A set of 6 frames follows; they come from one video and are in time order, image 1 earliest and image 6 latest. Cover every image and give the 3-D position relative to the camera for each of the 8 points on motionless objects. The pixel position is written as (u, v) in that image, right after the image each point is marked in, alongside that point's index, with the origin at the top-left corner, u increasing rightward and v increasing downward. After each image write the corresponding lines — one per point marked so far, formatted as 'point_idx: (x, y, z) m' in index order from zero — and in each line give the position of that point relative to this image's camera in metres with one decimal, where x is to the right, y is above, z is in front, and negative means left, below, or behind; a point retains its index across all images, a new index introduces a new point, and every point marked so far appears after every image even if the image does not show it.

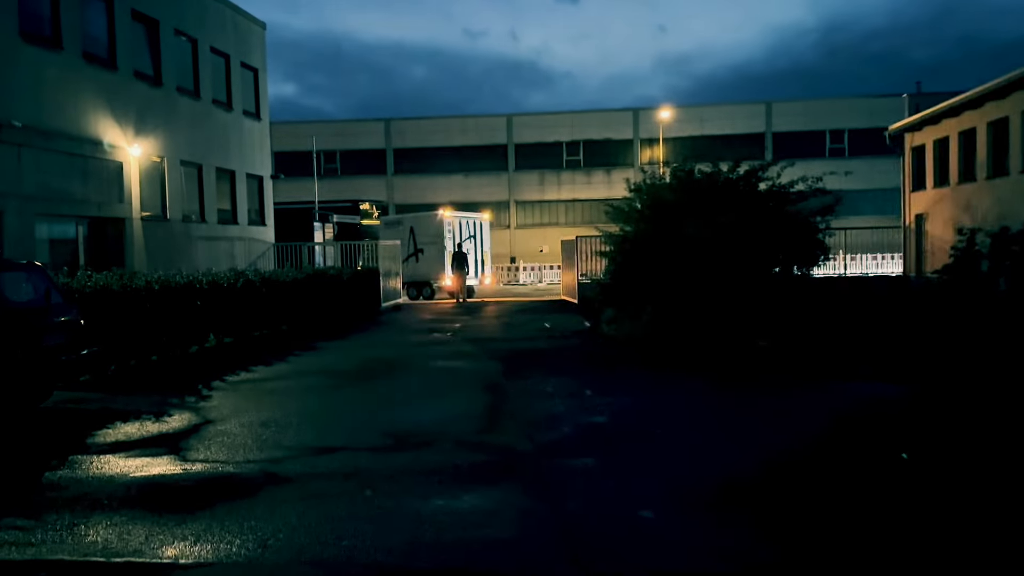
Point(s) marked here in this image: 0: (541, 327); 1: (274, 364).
0: (+0.6, -0.8, +16.8) m
1: (-3.2, -1.0, +11.5) m
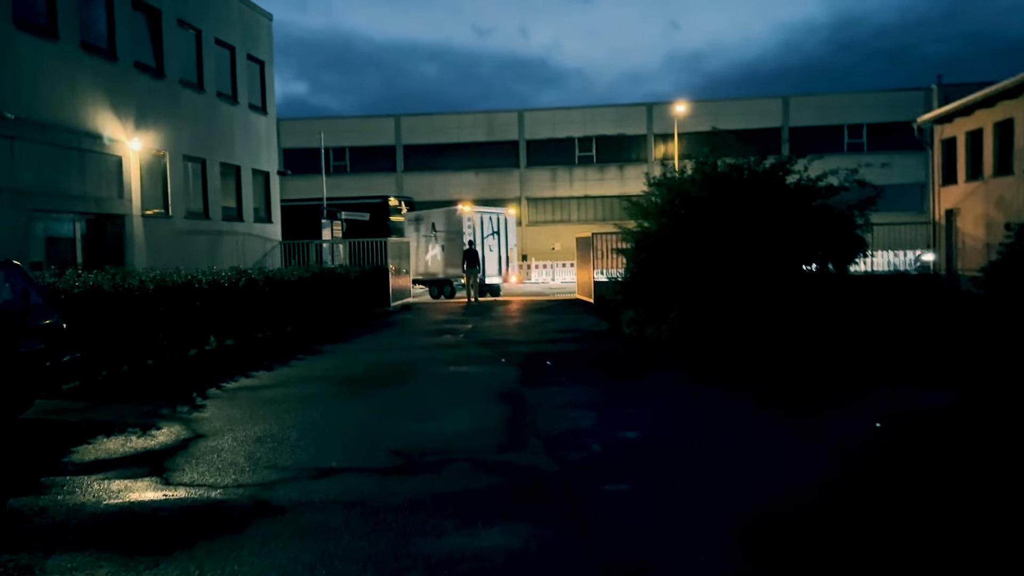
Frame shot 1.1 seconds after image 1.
0: (+0.9, -0.7, +16.0) m
1: (-3.0, -1.0, +10.8) m
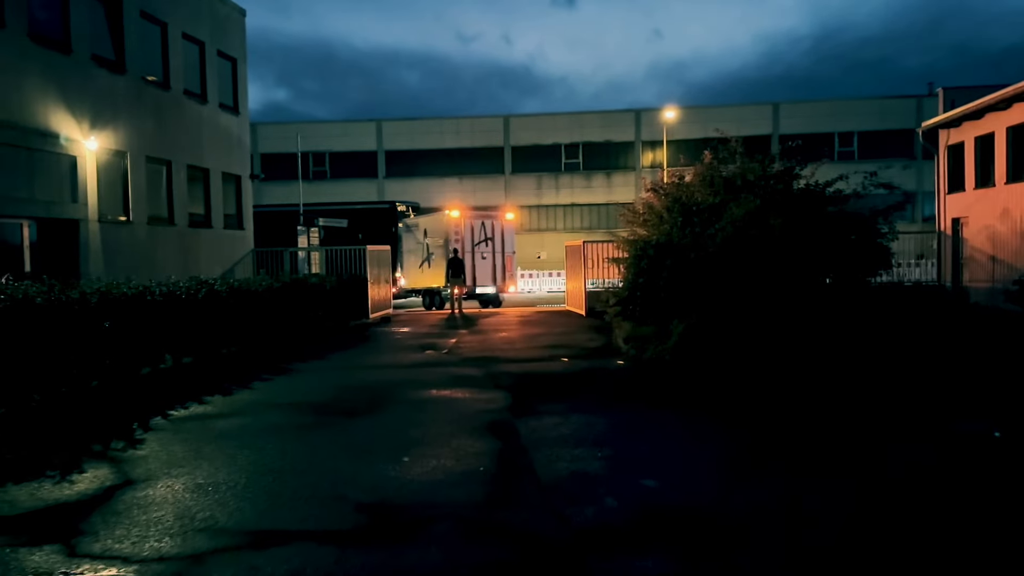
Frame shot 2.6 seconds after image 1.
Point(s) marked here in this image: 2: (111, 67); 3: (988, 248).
0: (+0.6, -1.0, +14.9) m
1: (-3.1, -1.2, +9.5) m
2: (-7.8, +4.3, +16.7) m
3: (+10.8, +0.9, +19.5) m
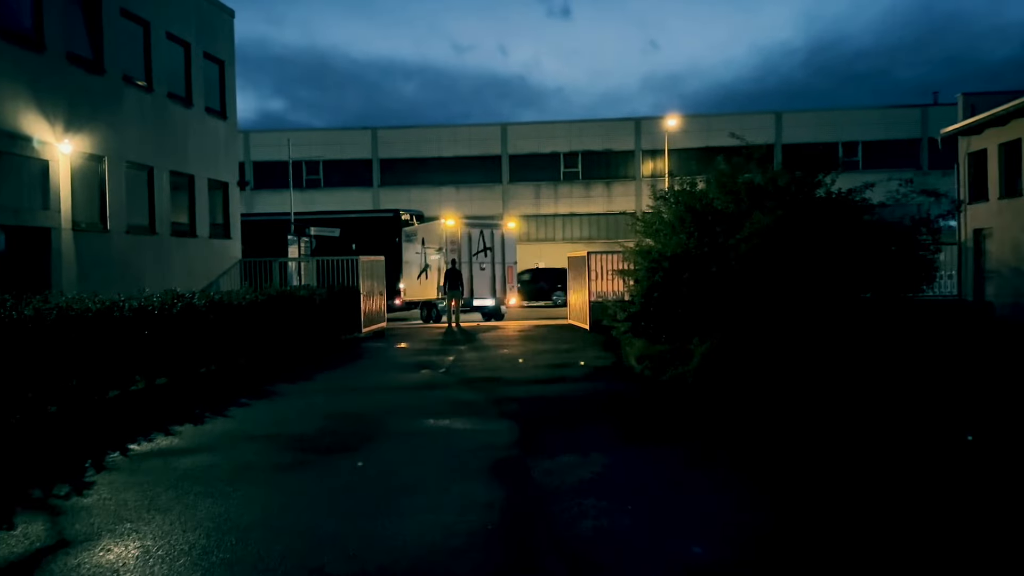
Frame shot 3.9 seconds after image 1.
0: (+0.7, -1.2, +13.9) m
1: (-3.0, -1.3, +8.5) m
2: (-7.8, +4.1, +15.7) m
3: (+10.8, +0.6, +18.6) m
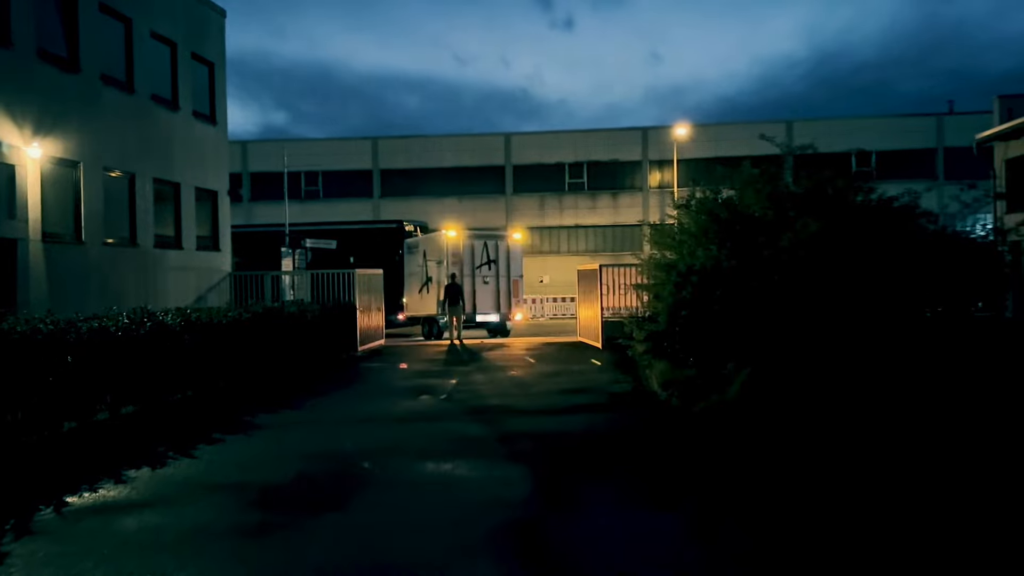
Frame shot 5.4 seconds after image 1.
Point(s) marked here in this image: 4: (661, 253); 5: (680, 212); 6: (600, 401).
0: (+0.8, -1.4, +12.6) m
1: (-2.9, -1.5, +7.3) m
2: (-7.6, +3.8, +14.6) m
3: (+10.9, +0.3, +17.3) m
4: (+1.9, +0.4, +11.2) m
5: (+2.3, +1.0, +11.2) m
6: (+1.2, -1.5, +11.4) m
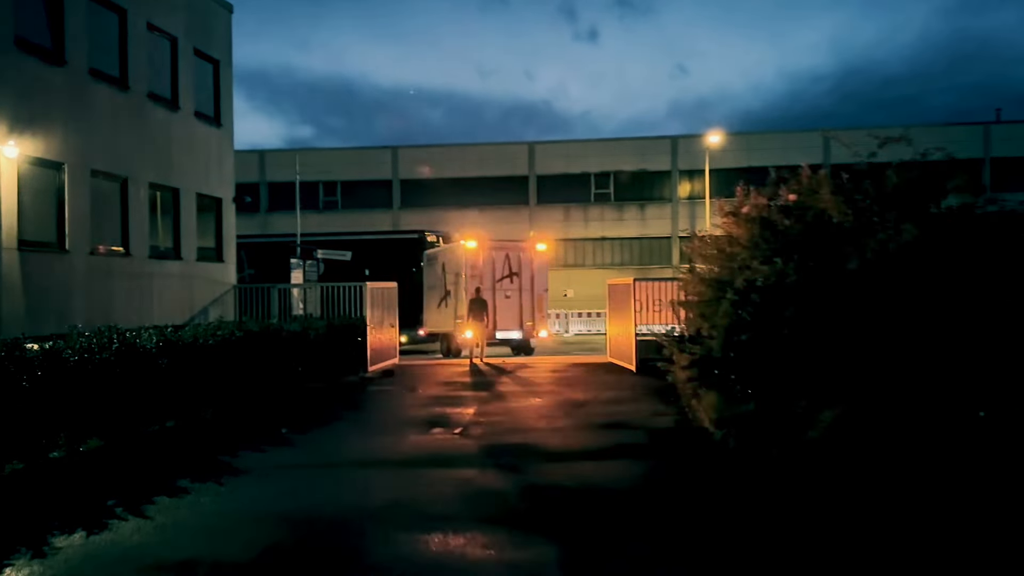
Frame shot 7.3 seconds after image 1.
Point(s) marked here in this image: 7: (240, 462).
0: (+1.1, -1.7, +11.0) m
1: (-2.7, -1.6, +5.8) m
2: (-7.2, +3.6, +13.3) m
3: (+11.4, -0.1, +15.5) m
4: (+2.2, +0.2, +9.6) m
5: (+2.6, +0.8, +9.6) m
6: (+1.5, -1.7, +9.8) m
7: (-2.6, -1.6, +8.2) m
